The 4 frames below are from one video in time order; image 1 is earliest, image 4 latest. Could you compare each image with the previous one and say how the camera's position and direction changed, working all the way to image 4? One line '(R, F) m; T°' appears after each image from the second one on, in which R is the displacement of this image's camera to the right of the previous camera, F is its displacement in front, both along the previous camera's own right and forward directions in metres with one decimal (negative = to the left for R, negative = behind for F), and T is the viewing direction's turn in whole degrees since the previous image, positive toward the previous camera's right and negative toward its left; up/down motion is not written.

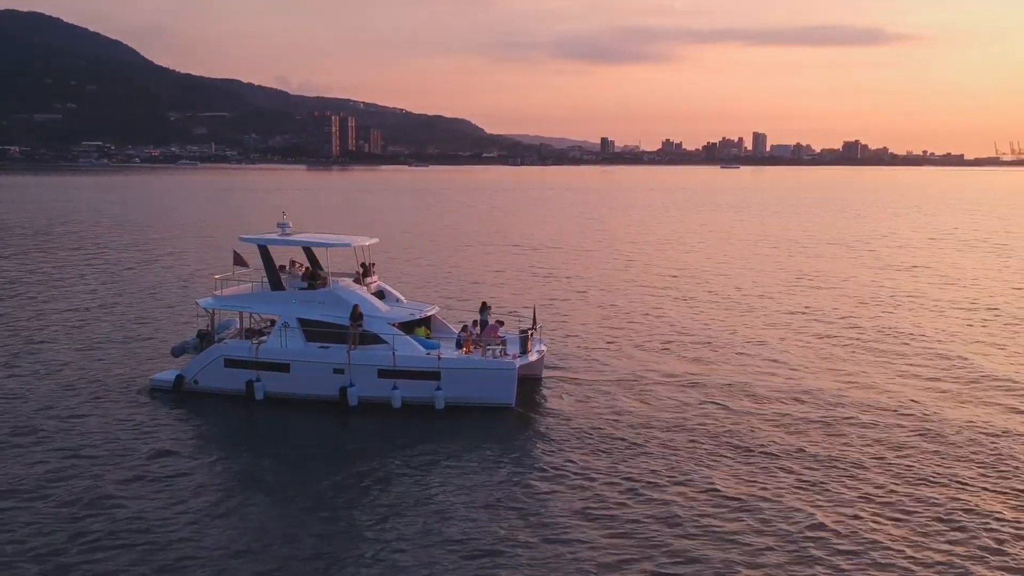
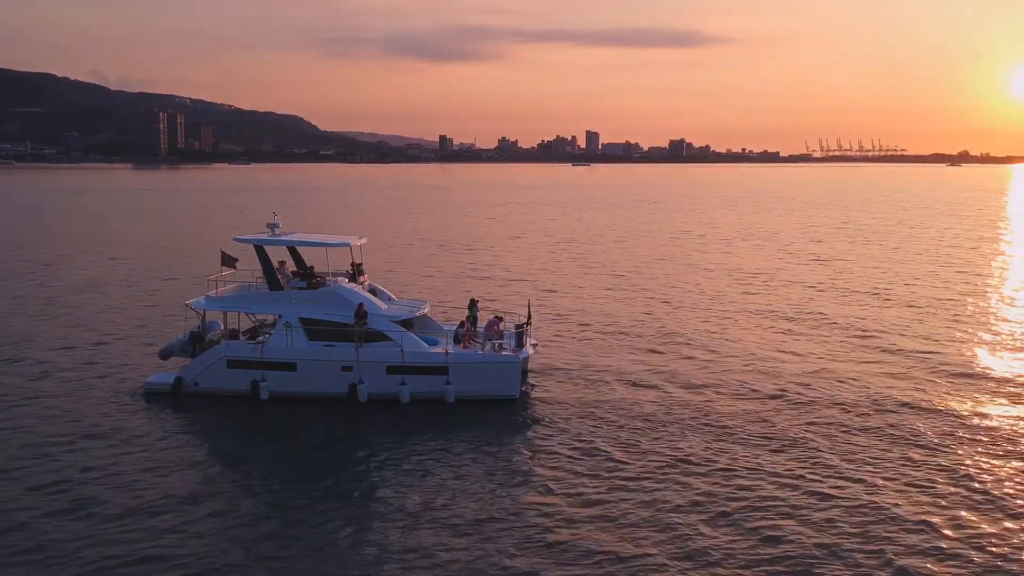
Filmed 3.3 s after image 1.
(-3.0, -0.7) m; +7°
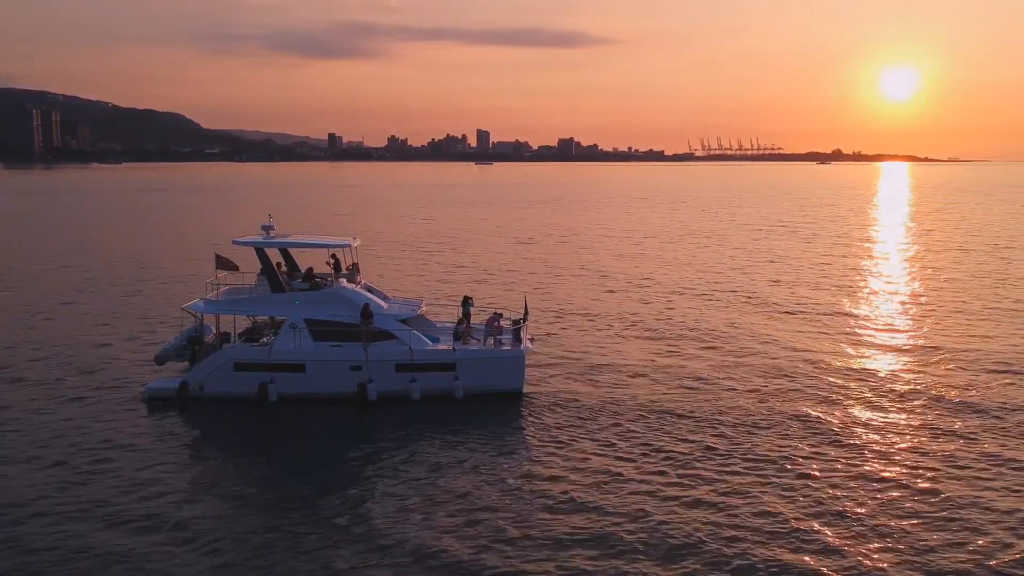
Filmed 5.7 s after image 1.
(-2.3, -0.6) m; +5°
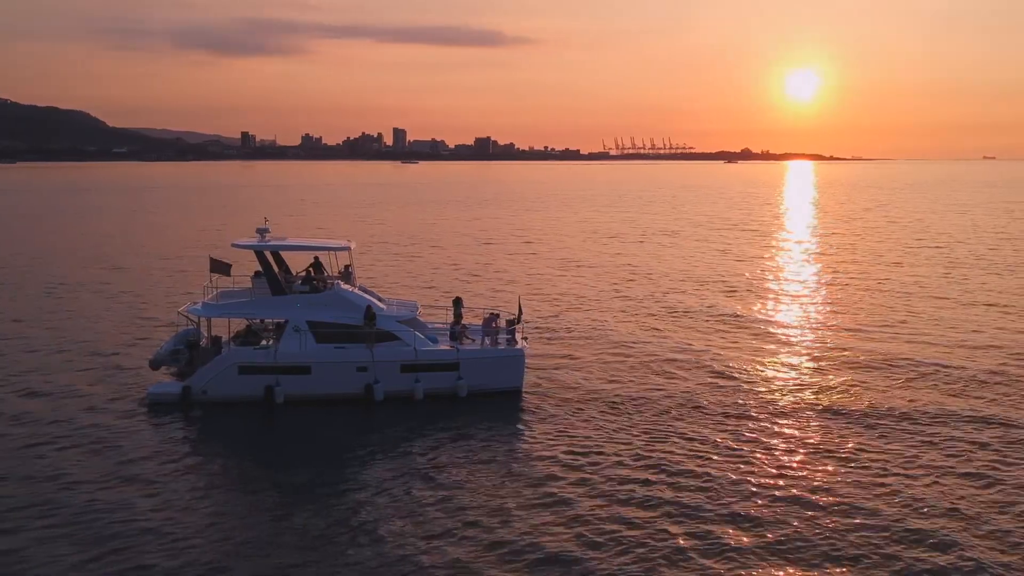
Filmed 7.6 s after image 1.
(-1.9, -0.5) m; +4°
